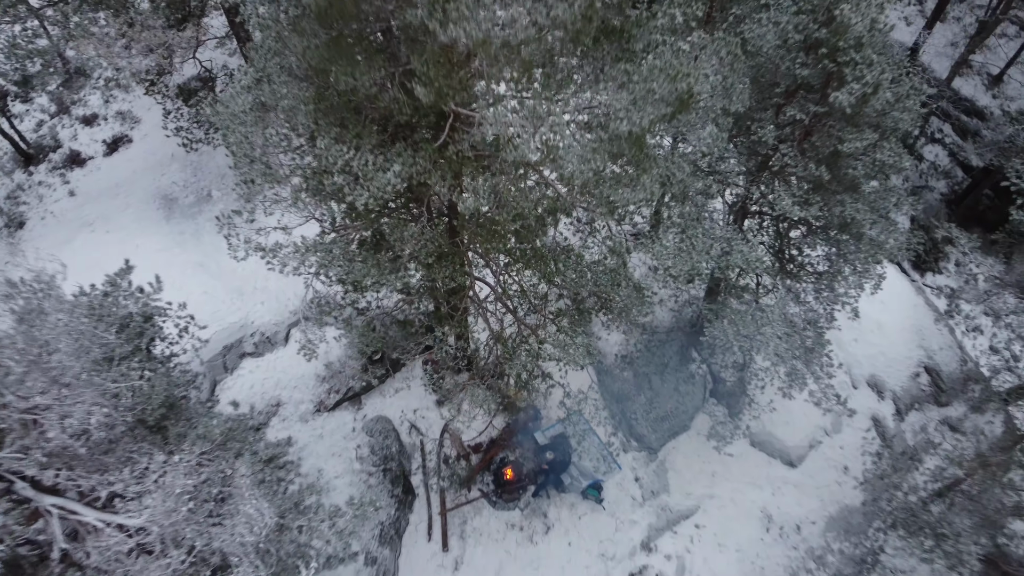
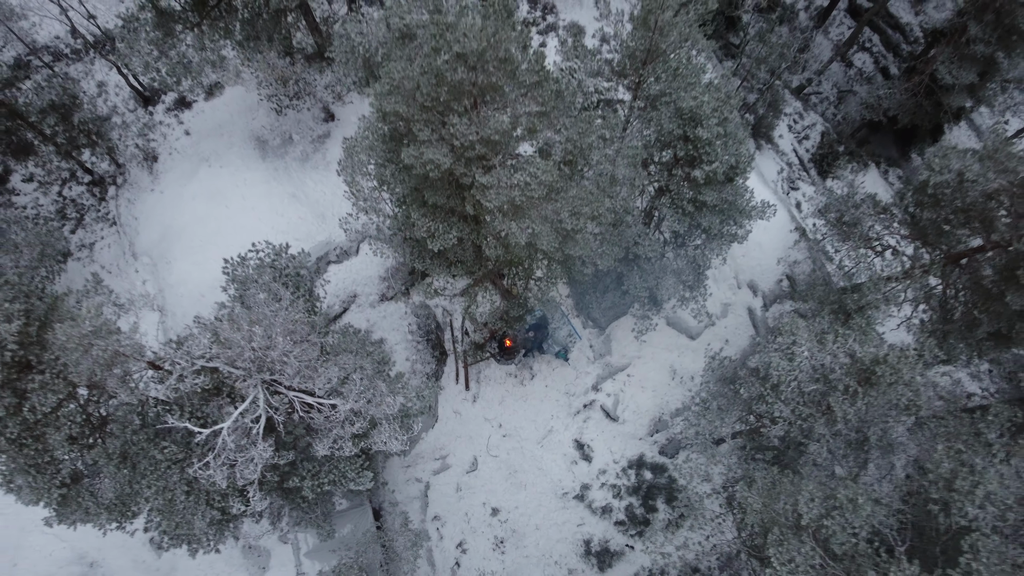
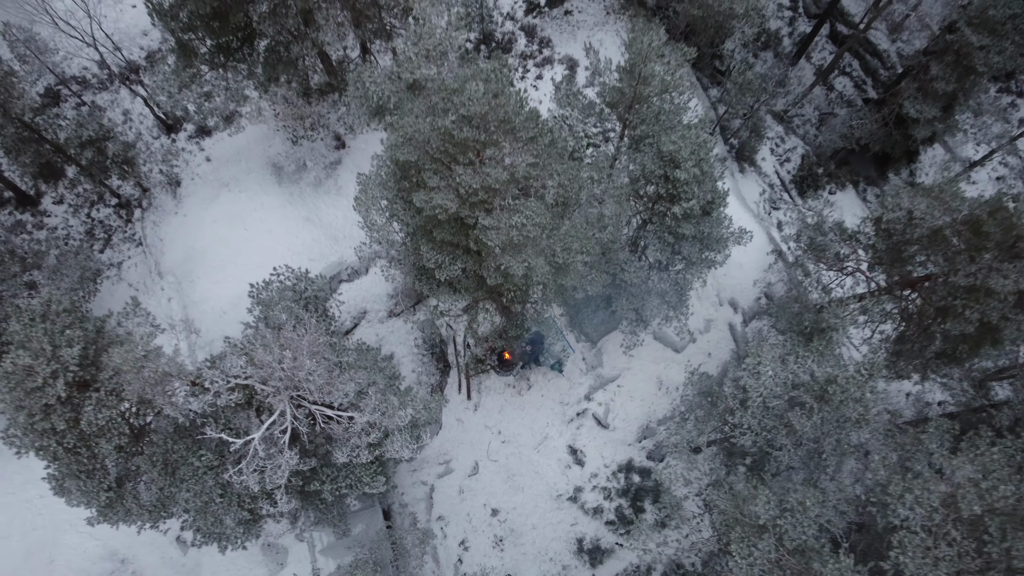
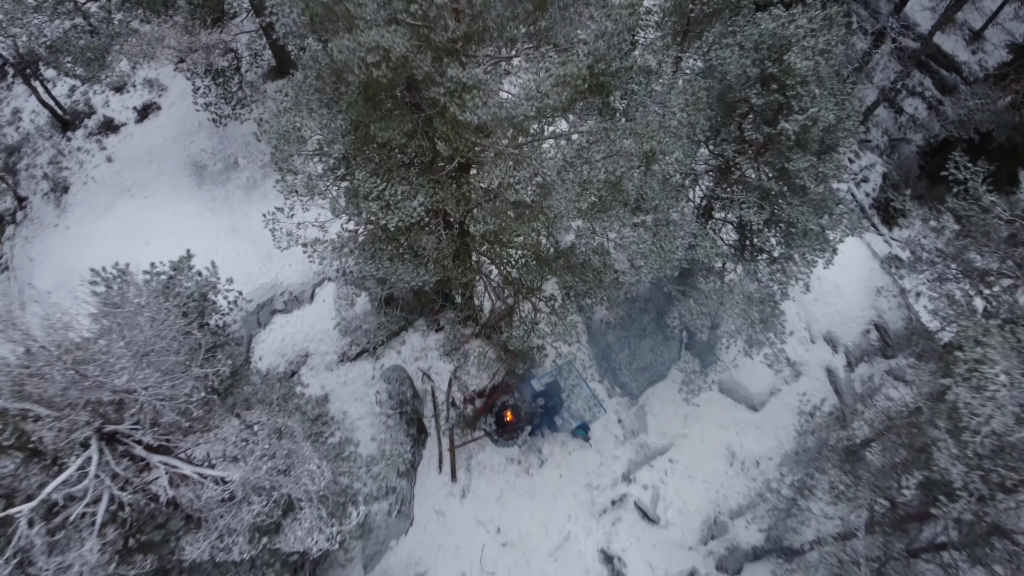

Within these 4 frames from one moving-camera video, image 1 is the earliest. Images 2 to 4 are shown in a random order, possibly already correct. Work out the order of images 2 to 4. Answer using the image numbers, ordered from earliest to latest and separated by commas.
4, 2, 3
